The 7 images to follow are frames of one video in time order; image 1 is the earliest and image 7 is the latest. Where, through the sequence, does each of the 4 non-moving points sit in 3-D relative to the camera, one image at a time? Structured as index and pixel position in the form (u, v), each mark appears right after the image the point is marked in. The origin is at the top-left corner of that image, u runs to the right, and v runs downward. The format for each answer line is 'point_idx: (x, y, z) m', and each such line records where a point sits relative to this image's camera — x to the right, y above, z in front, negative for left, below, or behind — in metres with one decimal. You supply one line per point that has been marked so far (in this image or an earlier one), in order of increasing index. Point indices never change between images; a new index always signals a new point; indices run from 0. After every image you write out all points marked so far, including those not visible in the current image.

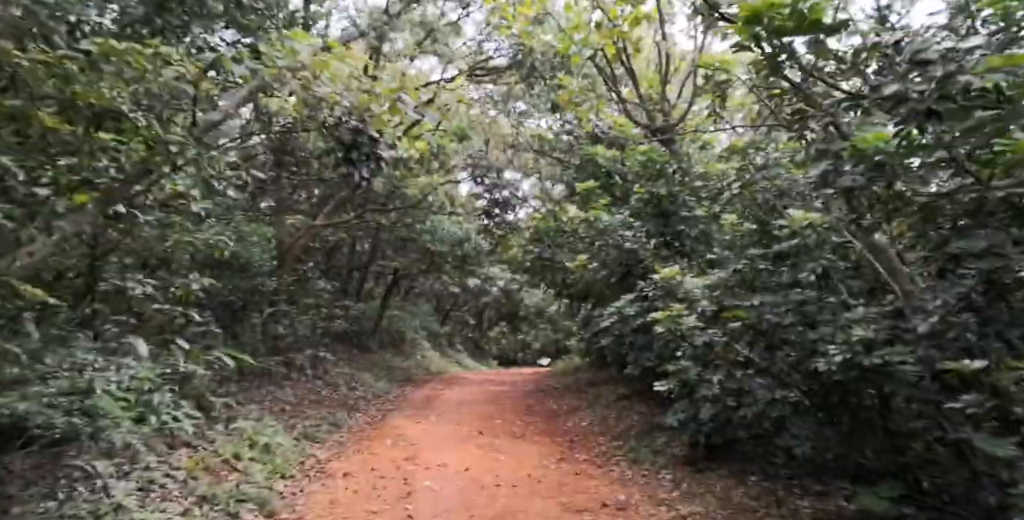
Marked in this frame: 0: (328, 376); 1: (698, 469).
0: (-3.7, -2.3, +13.6) m
1: (+1.9, -2.1, +7.1) m
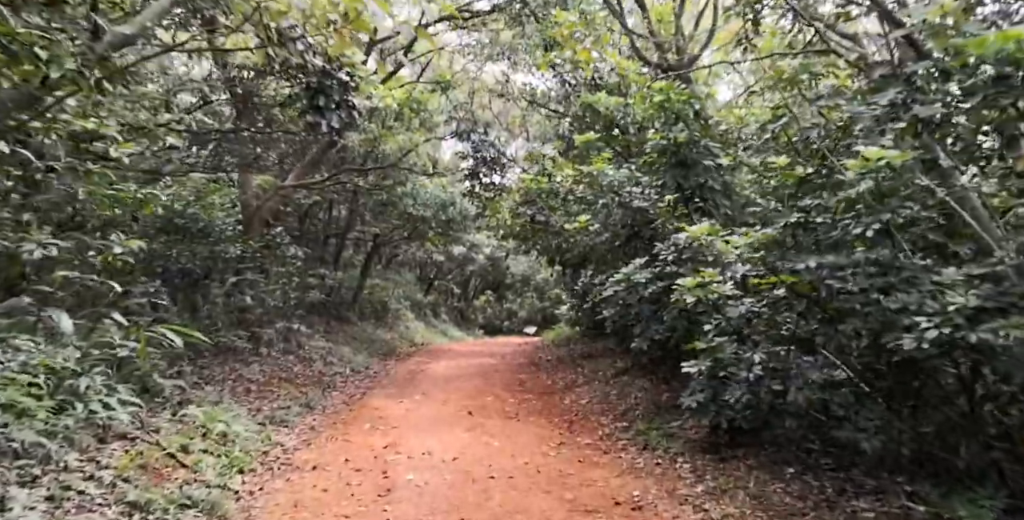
0: (-3.8, -1.6, +12.6) m
1: (+1.9, -1.8, +6.2) m
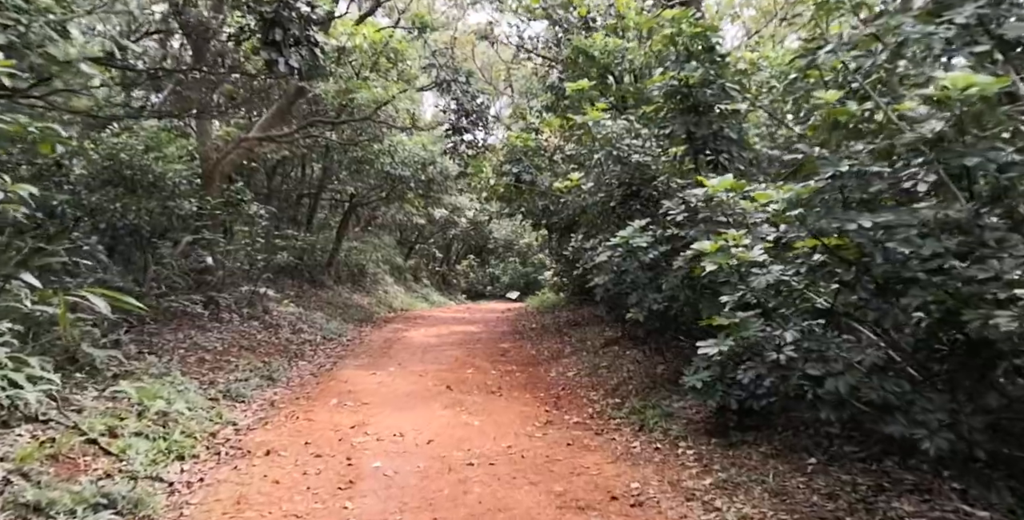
0: (-4.1, -1.0, +11.7) m
1: (+1.7, -1.4, +5.5) m
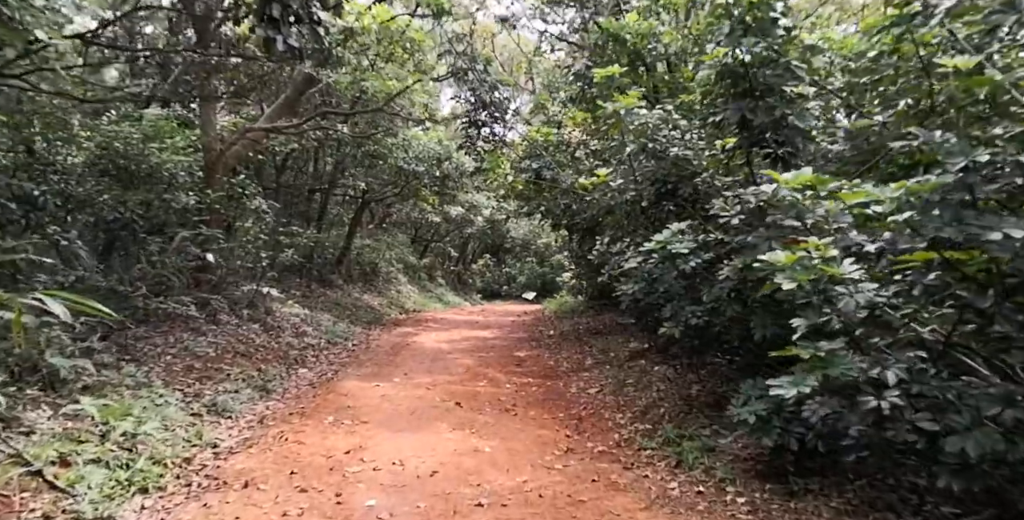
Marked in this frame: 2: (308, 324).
0: (-3.9, -0.9, +11.0) m
1: (+1.8, -1.5, +4.6) m
2: (-3.5, -1.1, +11.9) m
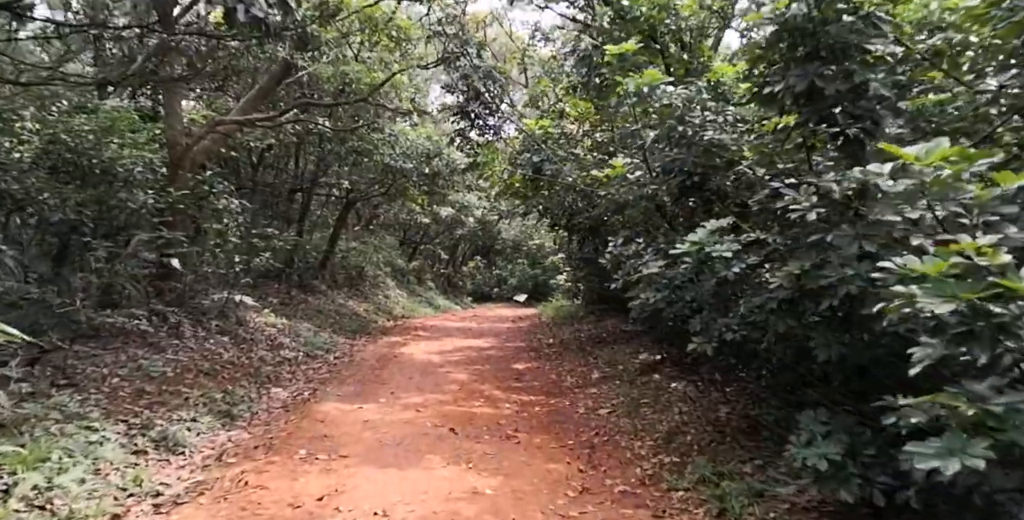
0: (-3.9, -1.0, +9.9) m
1: (+1.9, -1.6, +3.6) m
2: (-3.5, -1.2, +10.8) m
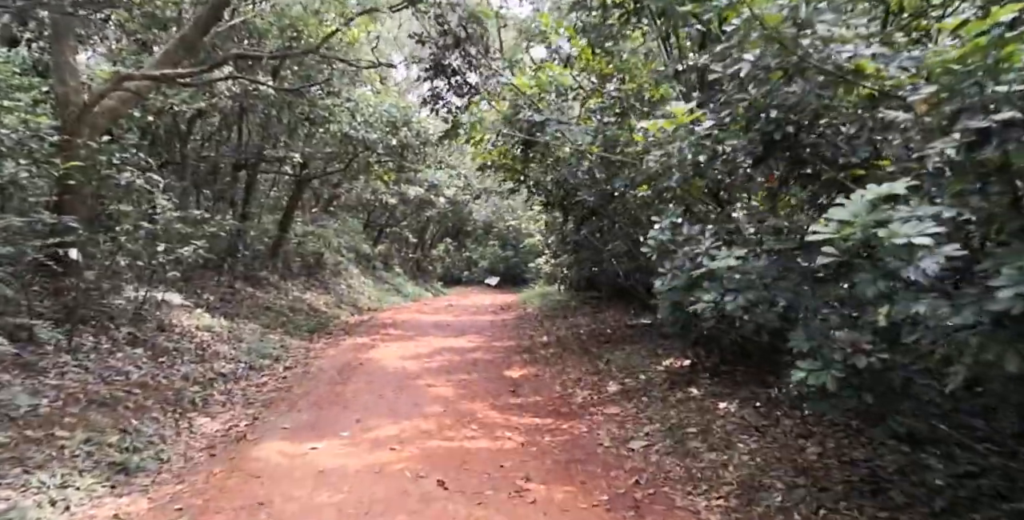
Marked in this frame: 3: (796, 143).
0: (-4.0, -0.9, +7.9) m
1: (+2.1, -1.5, +1.9) m
2: (-3.7, -1.0, +8.8) m
3: (+1.7, +0.7, +3.9) m
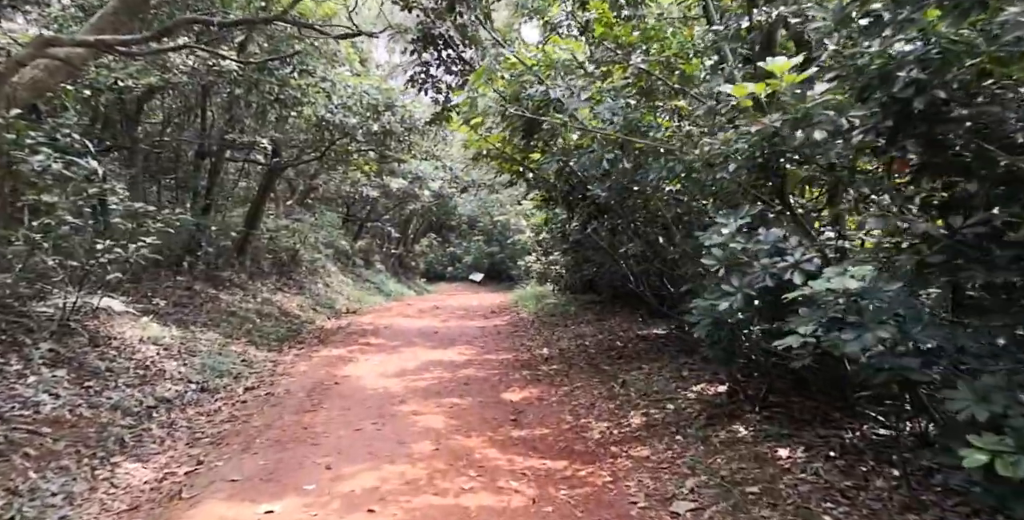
0: (-4.0, -0.9, +6.5) m
1: (+2.3, -1.6, +0.7) m
2: (-3.7, -1.0, +7.5) m
3: (+1.8, +0.6, +2.6) m
